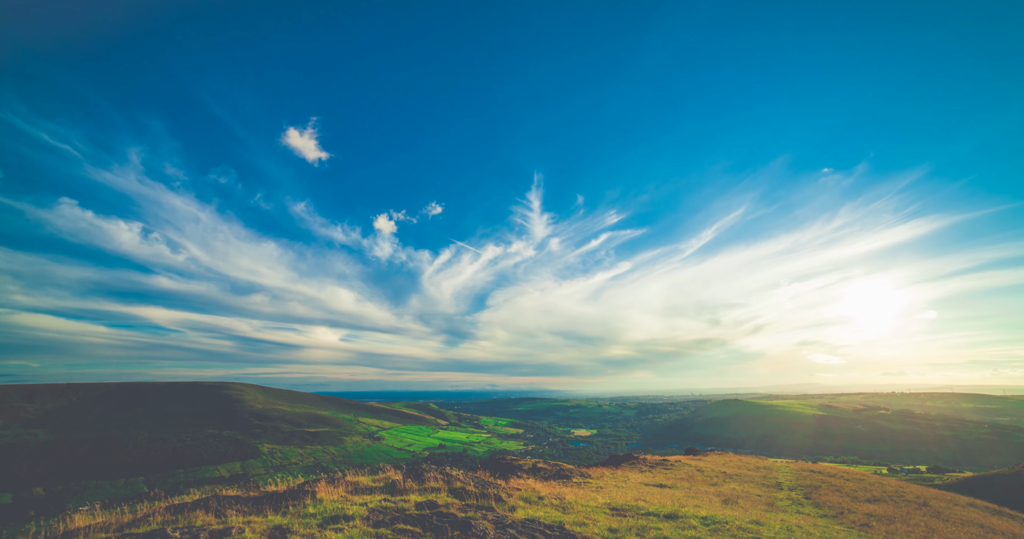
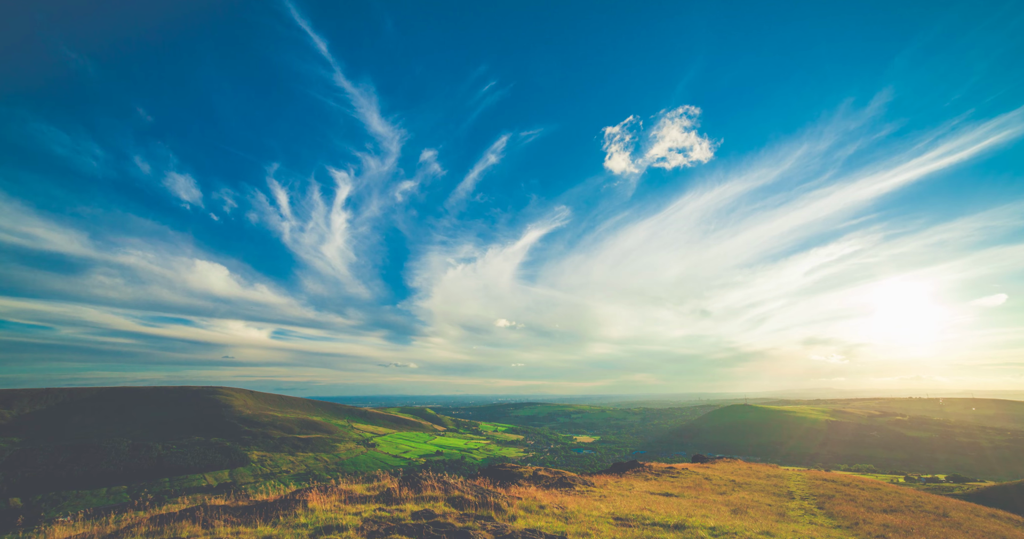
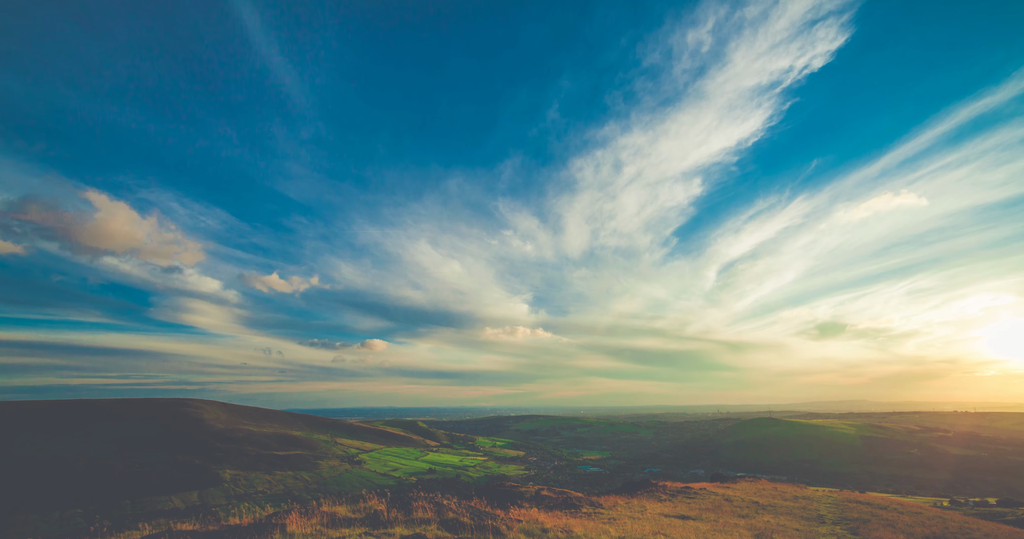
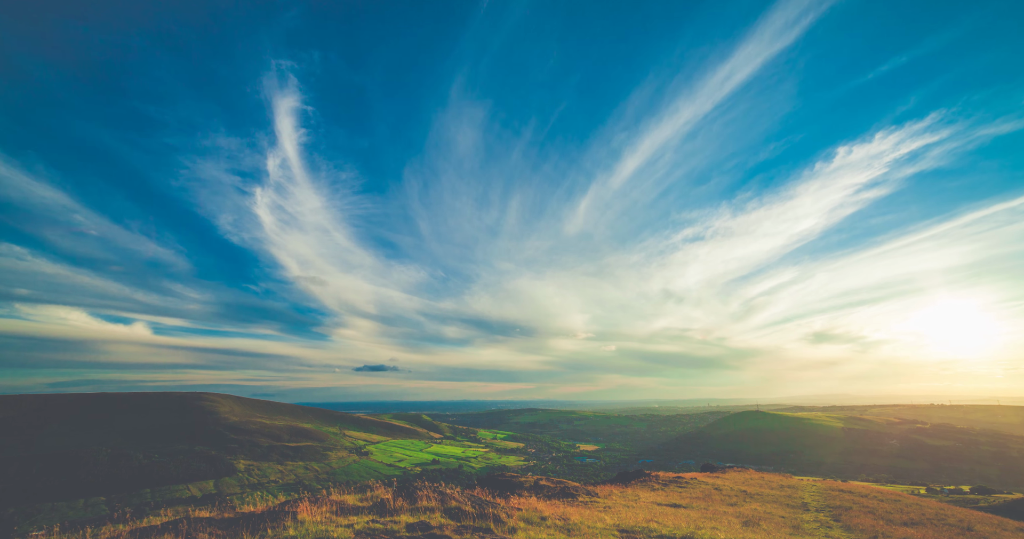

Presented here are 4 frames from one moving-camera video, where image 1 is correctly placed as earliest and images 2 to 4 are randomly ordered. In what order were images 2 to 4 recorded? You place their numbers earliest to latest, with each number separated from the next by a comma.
2, 4, 3
